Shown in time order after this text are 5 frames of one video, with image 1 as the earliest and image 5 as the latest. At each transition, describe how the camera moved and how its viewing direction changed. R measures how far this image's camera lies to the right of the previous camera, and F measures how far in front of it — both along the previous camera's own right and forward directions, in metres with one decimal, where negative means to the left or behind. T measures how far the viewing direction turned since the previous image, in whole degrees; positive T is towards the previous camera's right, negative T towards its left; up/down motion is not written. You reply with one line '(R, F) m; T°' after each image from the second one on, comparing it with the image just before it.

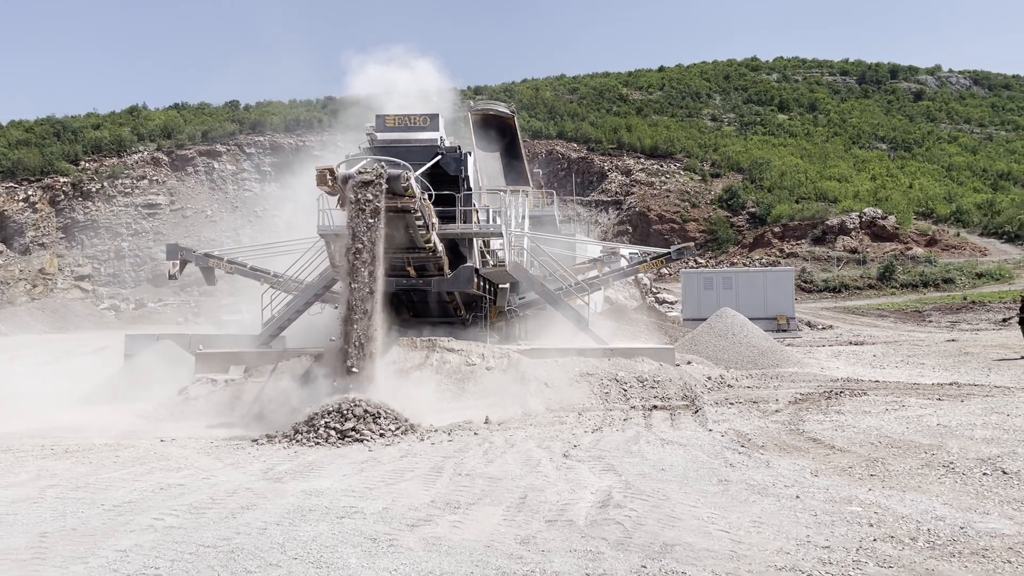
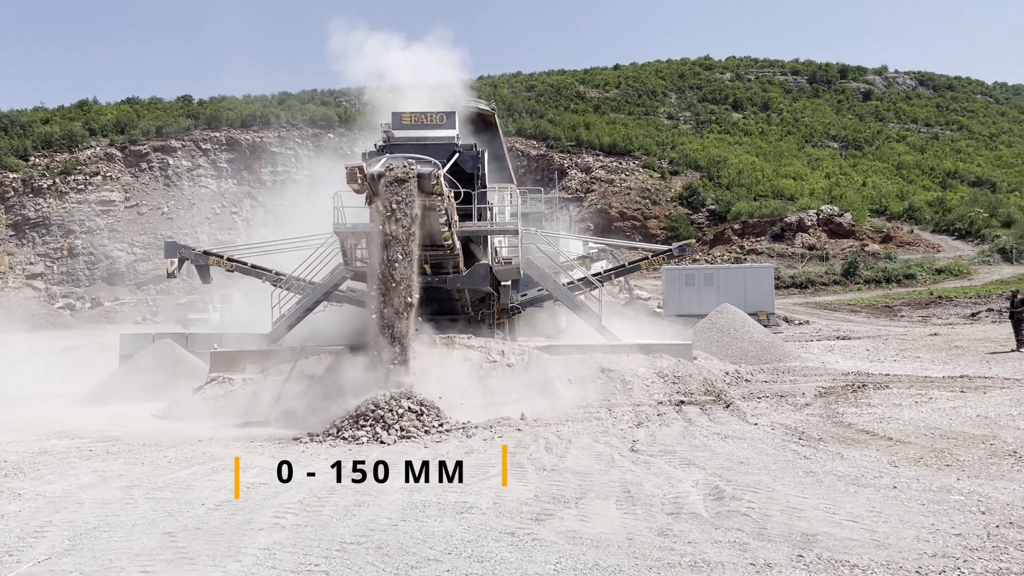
(-0.9, 0.0) m; +2°
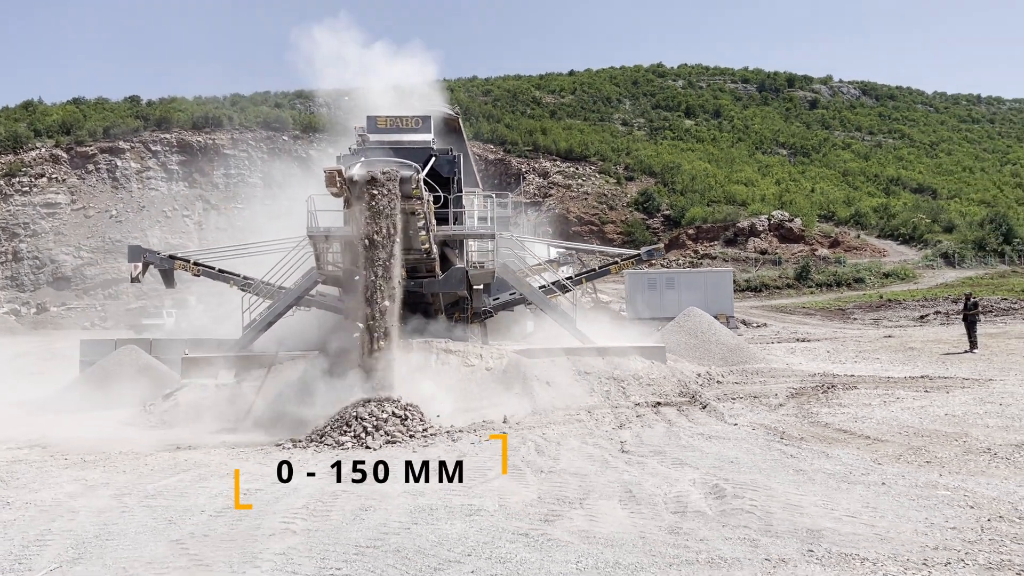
(-0.3, -0.1) m; +3°
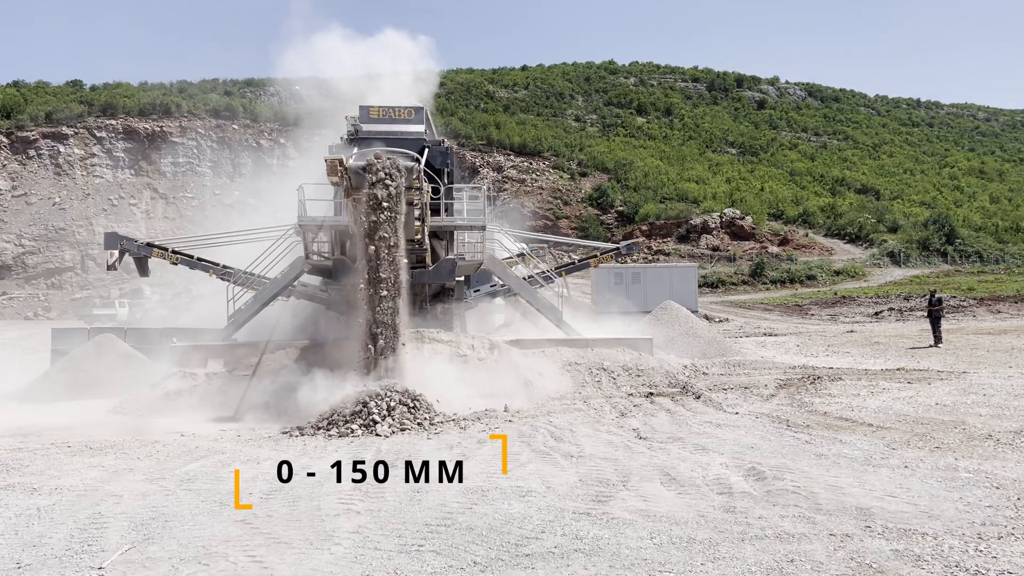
(-0.6, -0.1) m; +3°
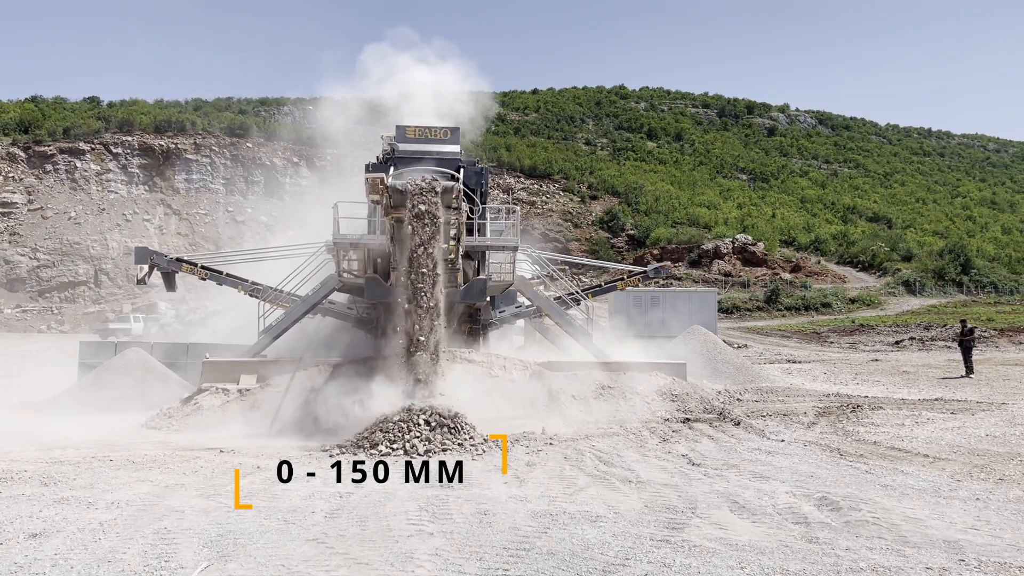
(-0.4, 0.0) m; -1°
